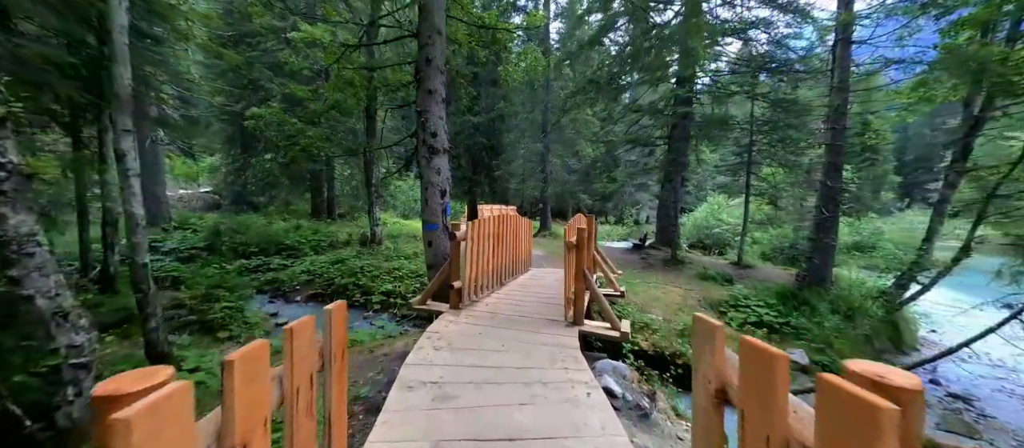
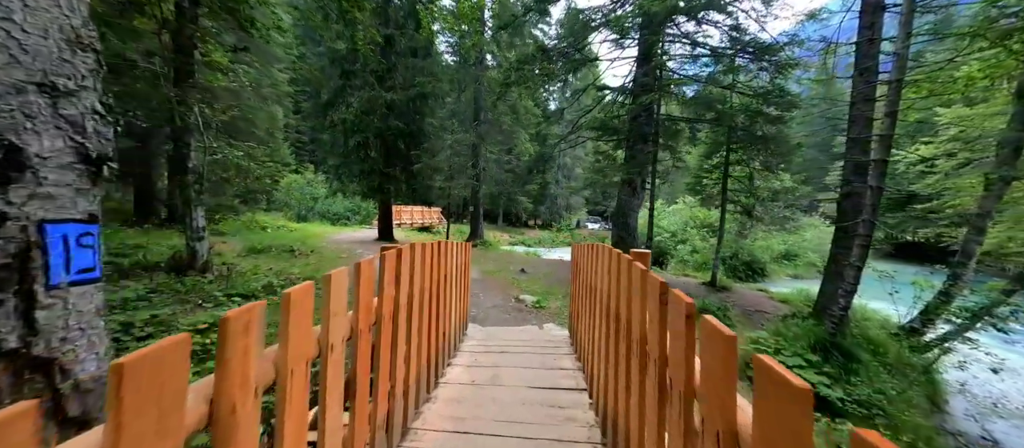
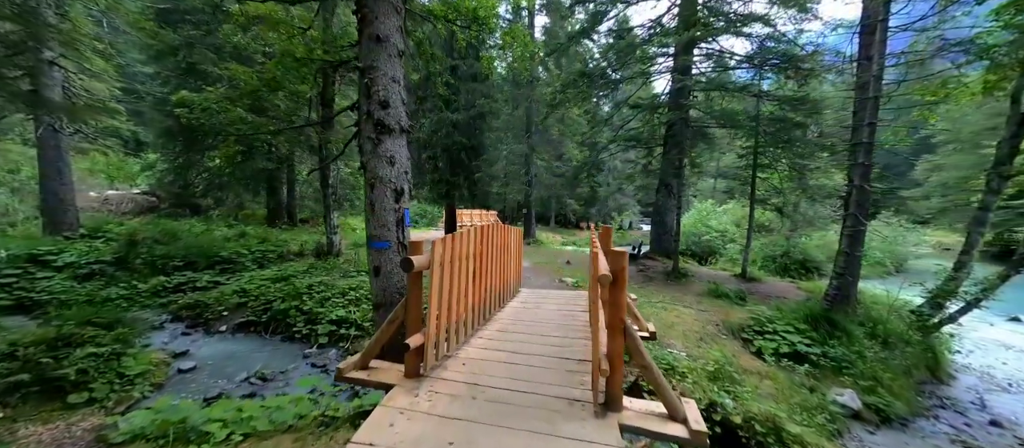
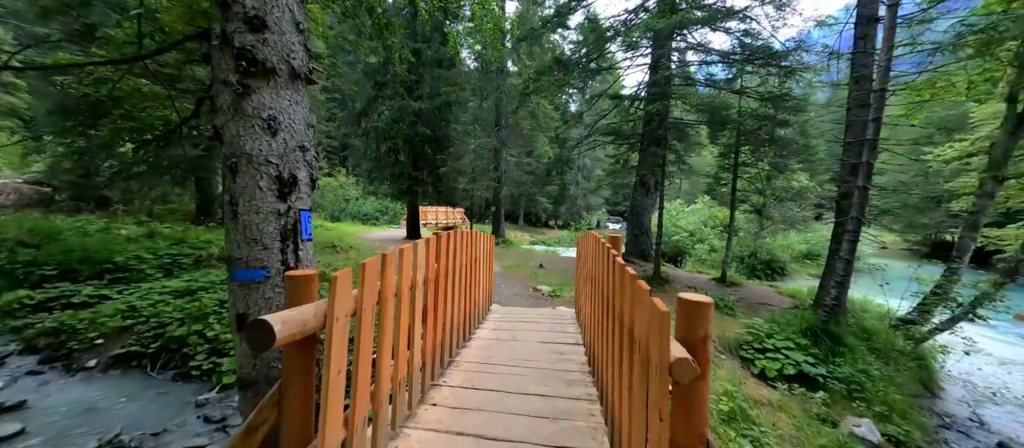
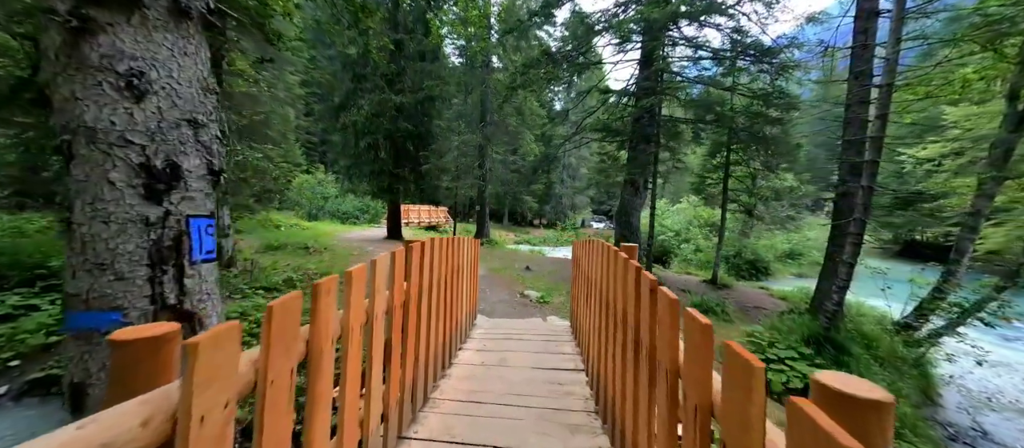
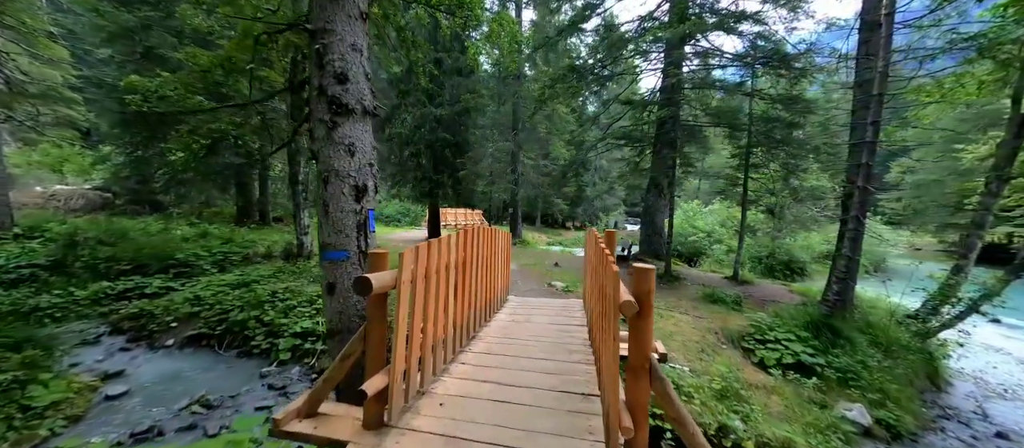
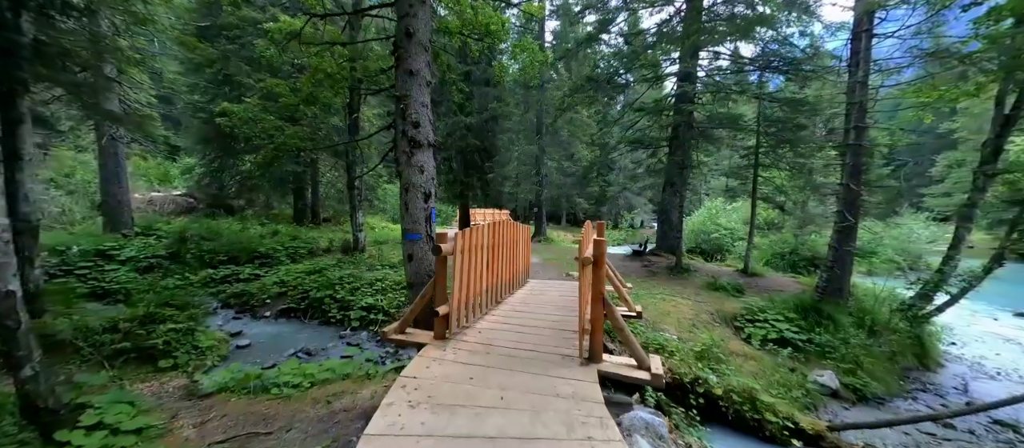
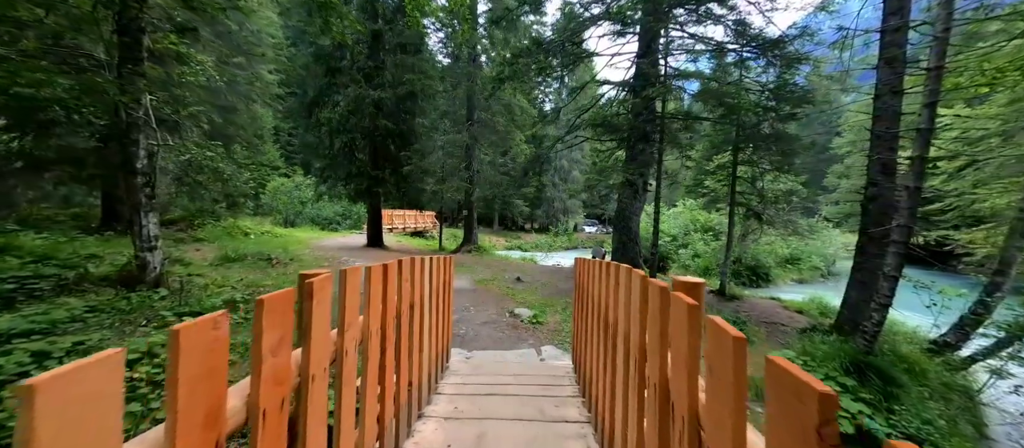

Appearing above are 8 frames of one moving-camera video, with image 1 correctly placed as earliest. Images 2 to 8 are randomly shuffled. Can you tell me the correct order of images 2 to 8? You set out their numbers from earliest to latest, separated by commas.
7, 3, 6, 4, 5, 2, 8
